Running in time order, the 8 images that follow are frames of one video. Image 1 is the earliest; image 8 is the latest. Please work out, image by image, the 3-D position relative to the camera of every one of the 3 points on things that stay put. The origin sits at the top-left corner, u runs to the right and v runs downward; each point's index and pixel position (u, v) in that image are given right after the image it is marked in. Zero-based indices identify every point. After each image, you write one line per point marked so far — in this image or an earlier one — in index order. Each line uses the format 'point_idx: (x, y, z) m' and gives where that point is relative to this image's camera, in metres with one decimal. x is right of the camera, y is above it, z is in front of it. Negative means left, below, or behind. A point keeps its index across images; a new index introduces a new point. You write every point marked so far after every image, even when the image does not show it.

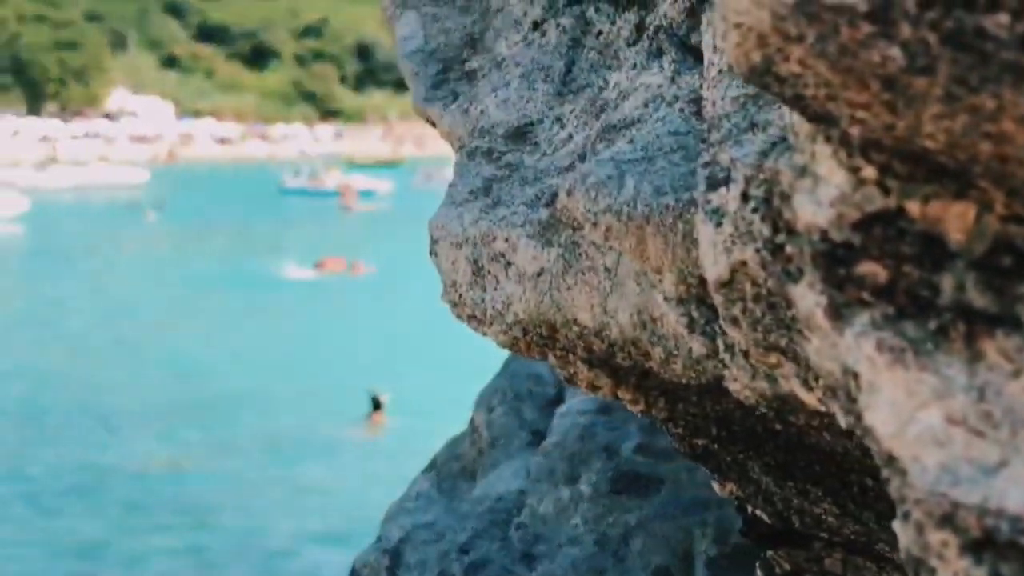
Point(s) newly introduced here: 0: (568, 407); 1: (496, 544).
0: (+0.3, -0.6, +6.4) m
1: (-0.1, -1.2, +5.9) m
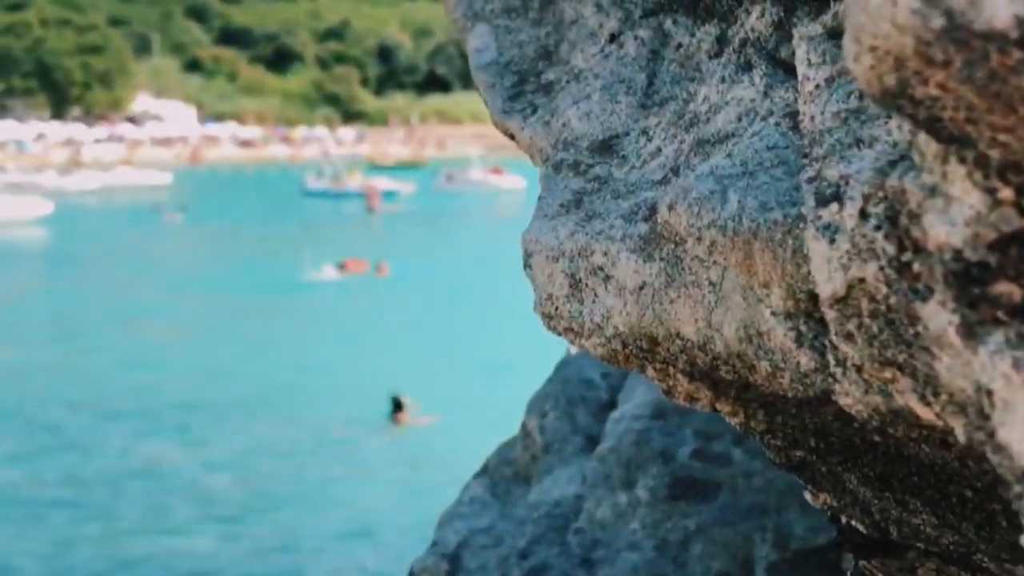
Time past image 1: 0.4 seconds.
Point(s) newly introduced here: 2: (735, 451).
0: (+0.6, -0.6, +6.5) m
1: (+0.2, -1.2, +5.9) m
2: (+1.1, -0.8, +6.0) m
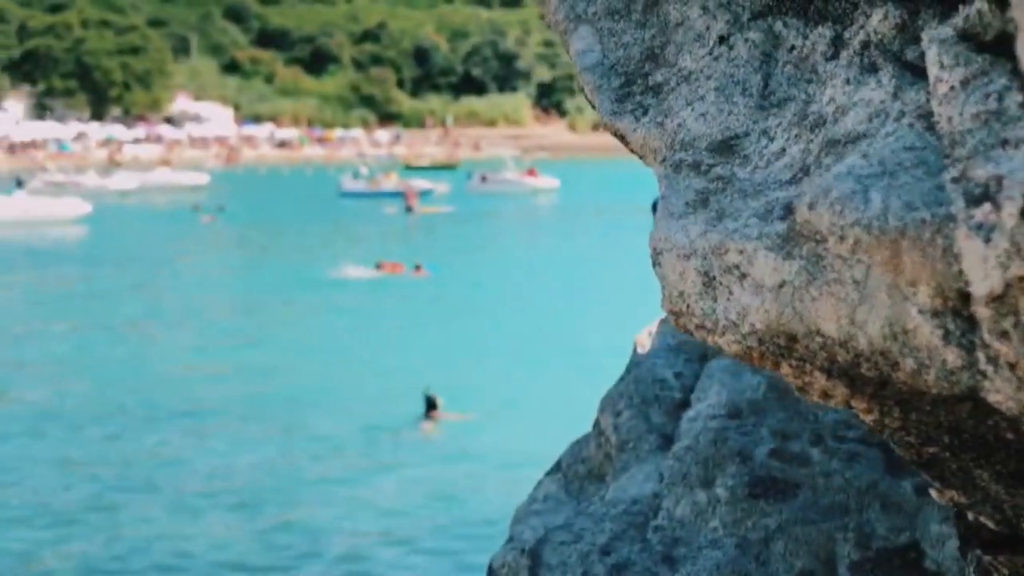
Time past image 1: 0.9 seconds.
0: (+1.0, -0.6, +6.5) m
1: (+0.6, -1.2, +5.9) m
2: (+1.5, -0.8, +6.0) m
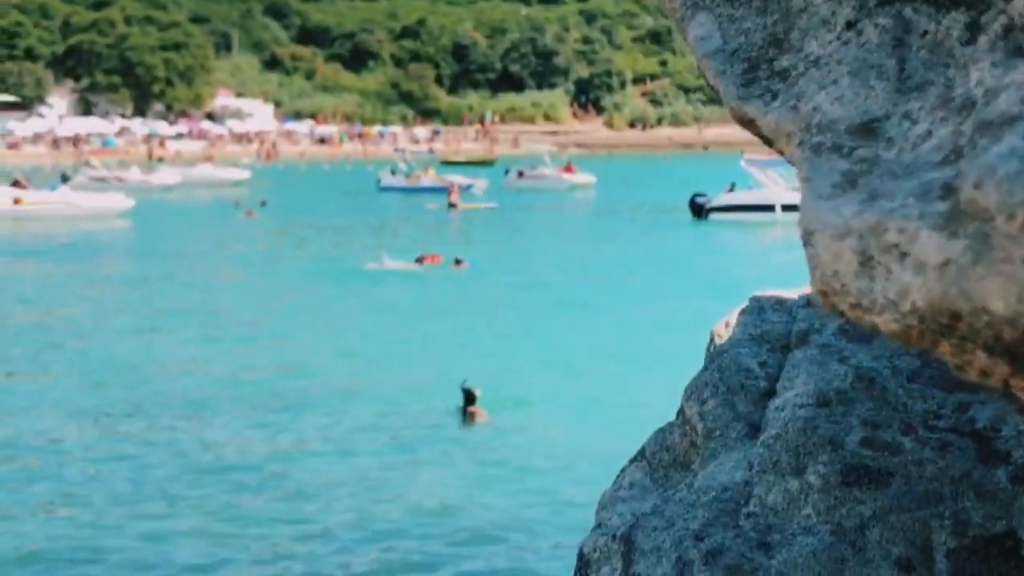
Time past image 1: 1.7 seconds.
0: (+1.4, -0.6, +6.5) m
1: (+1.0, -1.2, +6.0) m
2: (+1.9, -0.7, +6.0) m
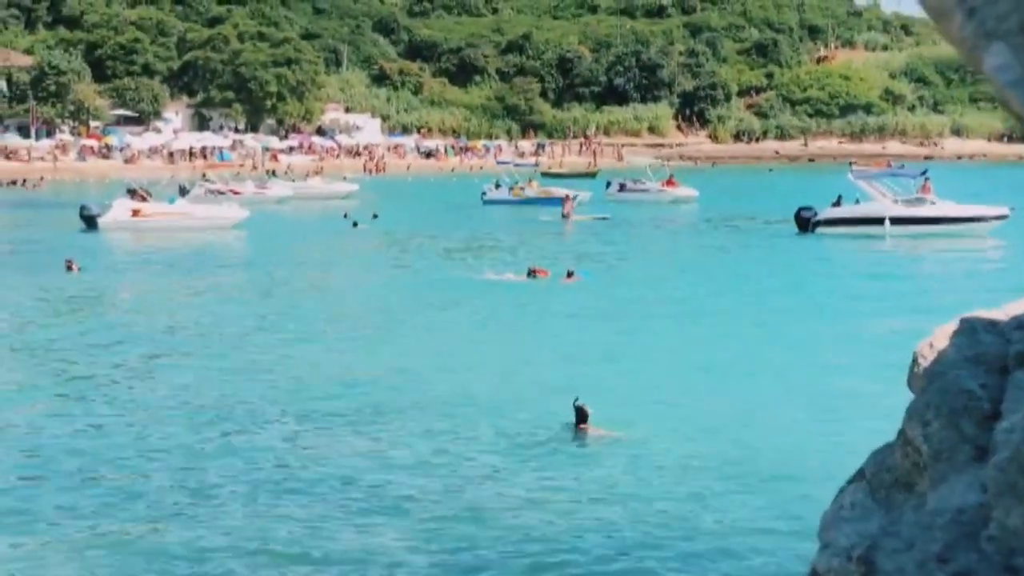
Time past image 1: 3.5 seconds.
0: (+2.6, -0.7, +6.5) m
1: (+2.2, -1.3, +6.0) m
2: (+3.1, -0.8, +6.0) m
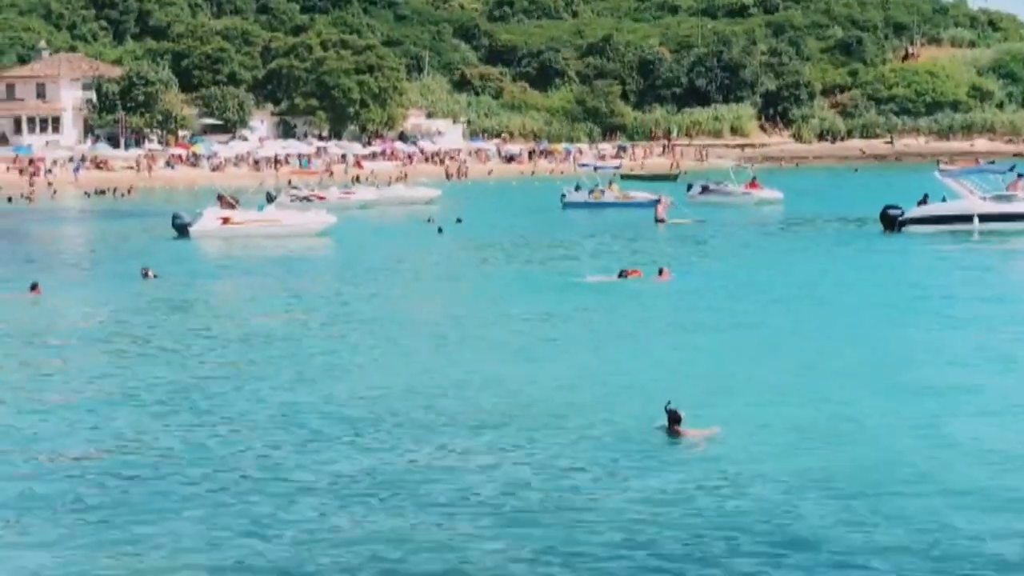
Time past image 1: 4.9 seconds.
0: (+3.7, -0.7, +6.3) m
1: (+3.2, -1.3, +5.8) m
2: (+4.1, -0.9, +5.7) m
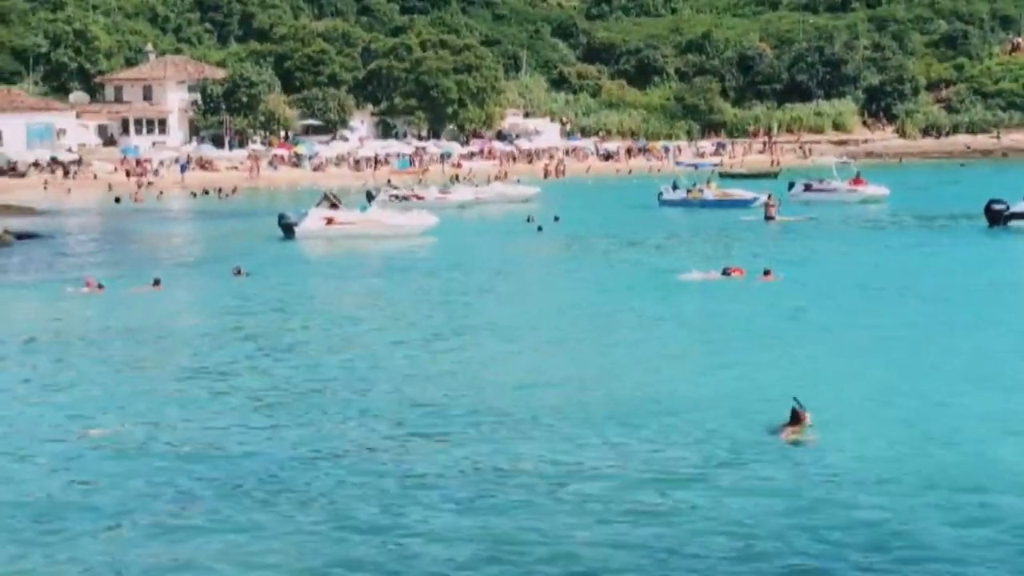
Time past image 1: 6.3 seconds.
0: (+4.6, -0.9, +6.1) m
1: (+4.2, -1.5, +5.6) m
2: (+5.0, -1.0, +5.5) m
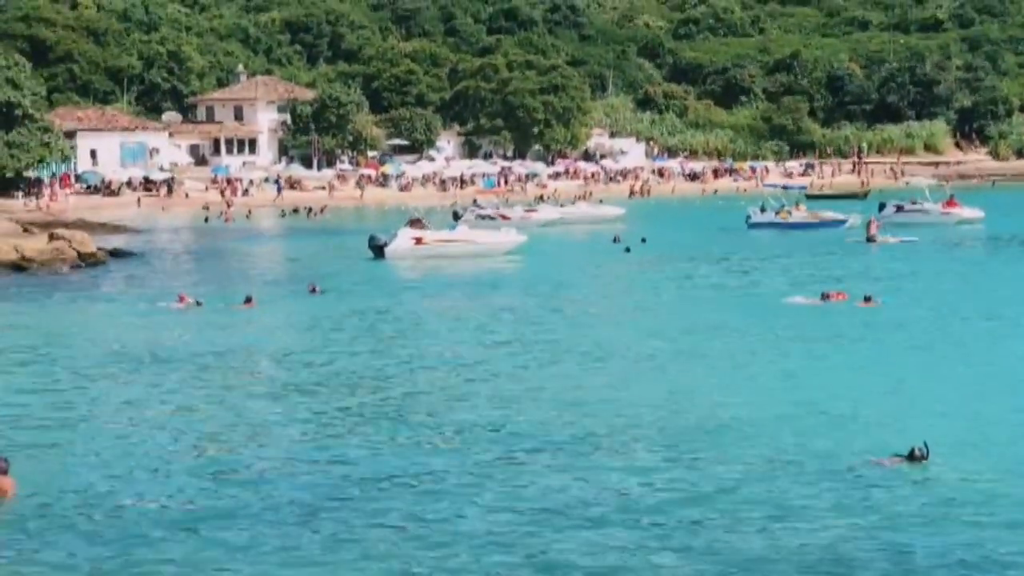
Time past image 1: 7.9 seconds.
0: (+5.3, -1.1, +5.7) m
1: (+4.8, -1.6, +5.3) m
2: (+5.7, -1.2, +5.1) m
